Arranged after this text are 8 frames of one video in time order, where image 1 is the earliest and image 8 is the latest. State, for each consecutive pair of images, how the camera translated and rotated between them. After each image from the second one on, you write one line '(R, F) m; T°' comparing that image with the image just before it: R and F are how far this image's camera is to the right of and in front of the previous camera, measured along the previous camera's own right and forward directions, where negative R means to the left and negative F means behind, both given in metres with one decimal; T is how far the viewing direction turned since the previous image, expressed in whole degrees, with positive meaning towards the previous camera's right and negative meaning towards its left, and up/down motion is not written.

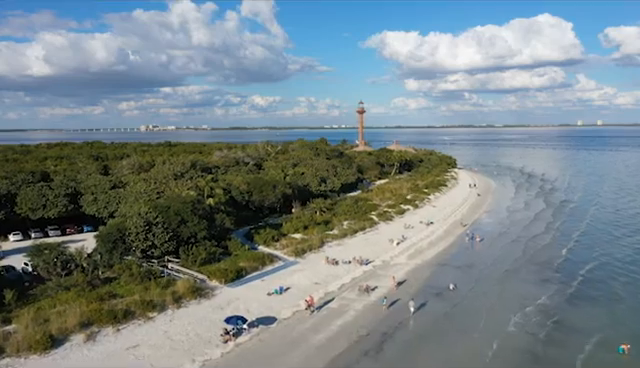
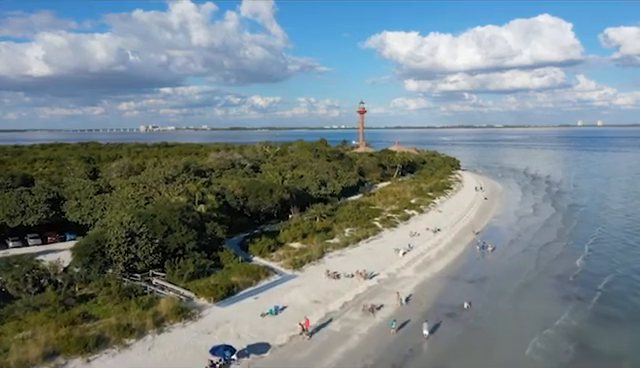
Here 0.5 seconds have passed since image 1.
(0.0, +2.9) m; 0°
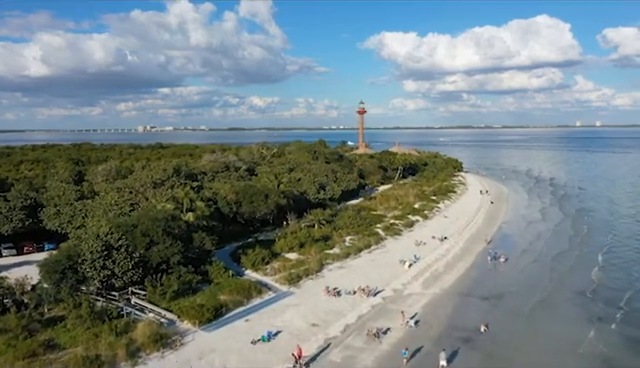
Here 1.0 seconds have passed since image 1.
(0.0, +2.9) m; 0°
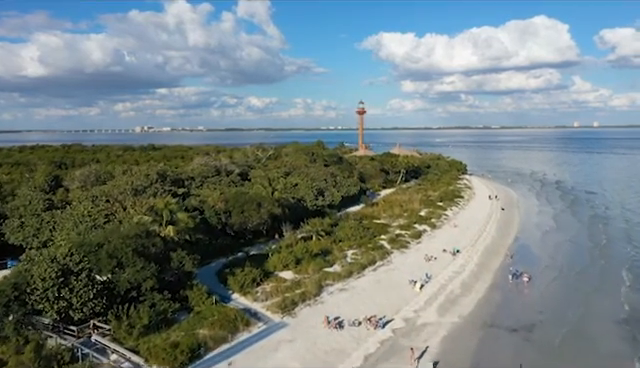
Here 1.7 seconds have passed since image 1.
(0.0, +4.2) m; 0°
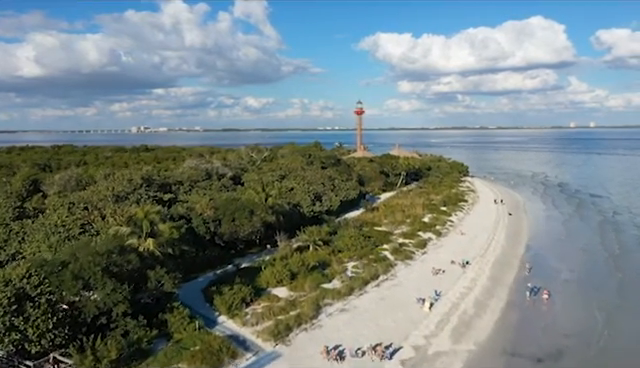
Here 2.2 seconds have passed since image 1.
(0.0, +3.0) m; 0°
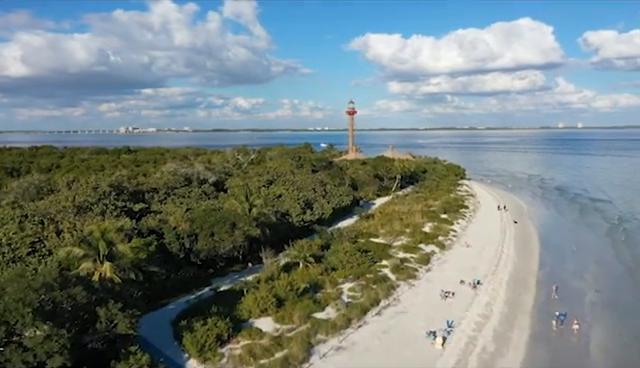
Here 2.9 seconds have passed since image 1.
(-0.1, +4.3) m; +1°
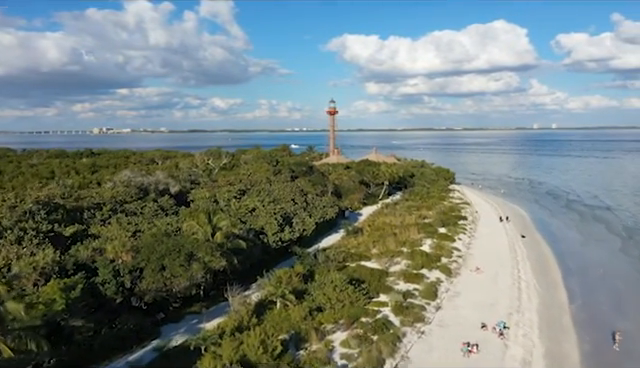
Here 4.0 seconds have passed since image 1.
(-0.2, +6.8) m; +2°
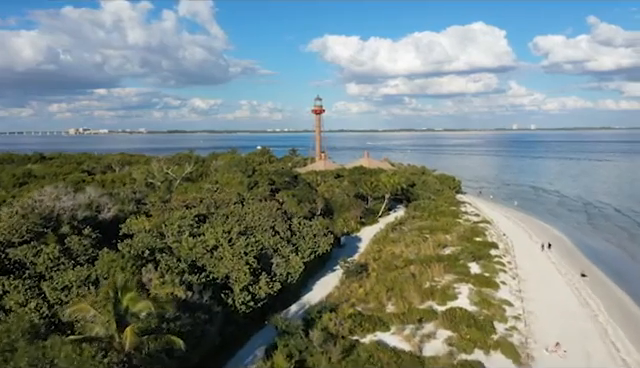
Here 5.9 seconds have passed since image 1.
(-0.5, +11.9) m; +2°
